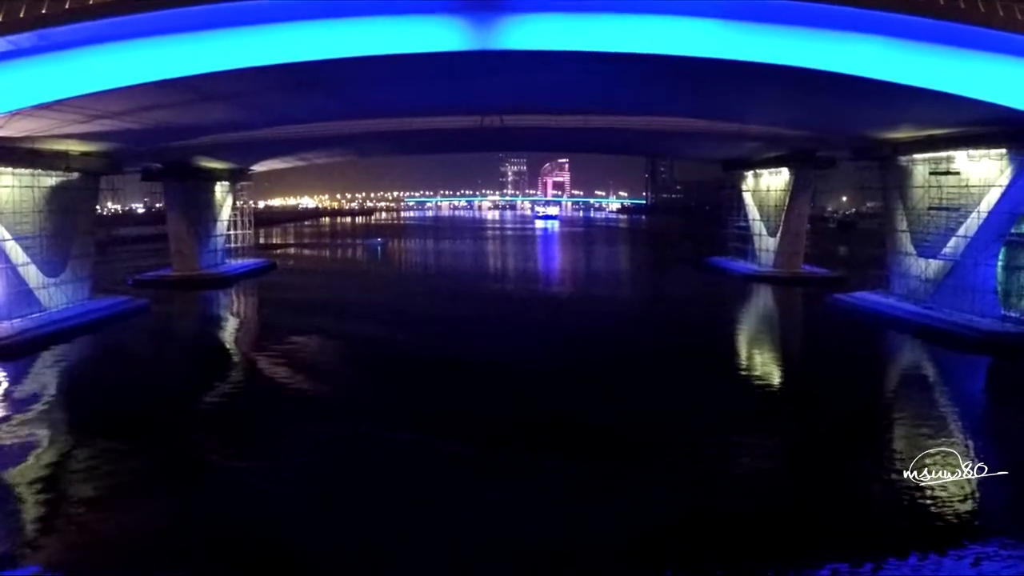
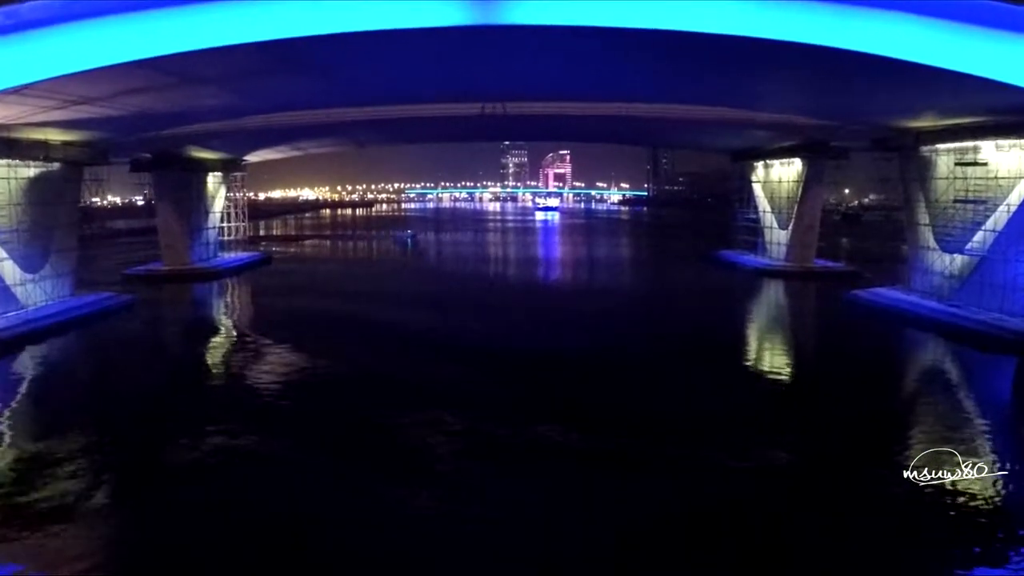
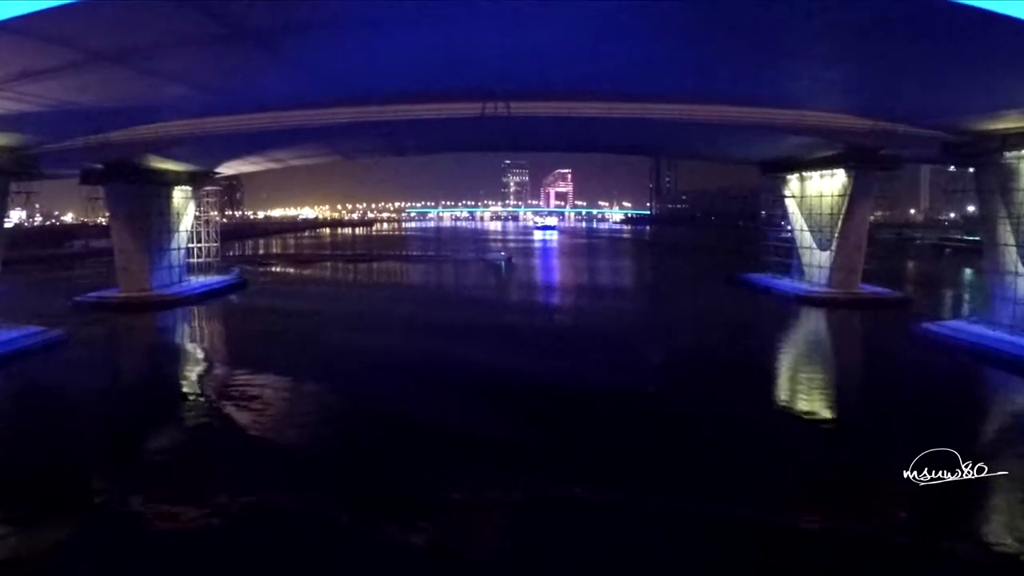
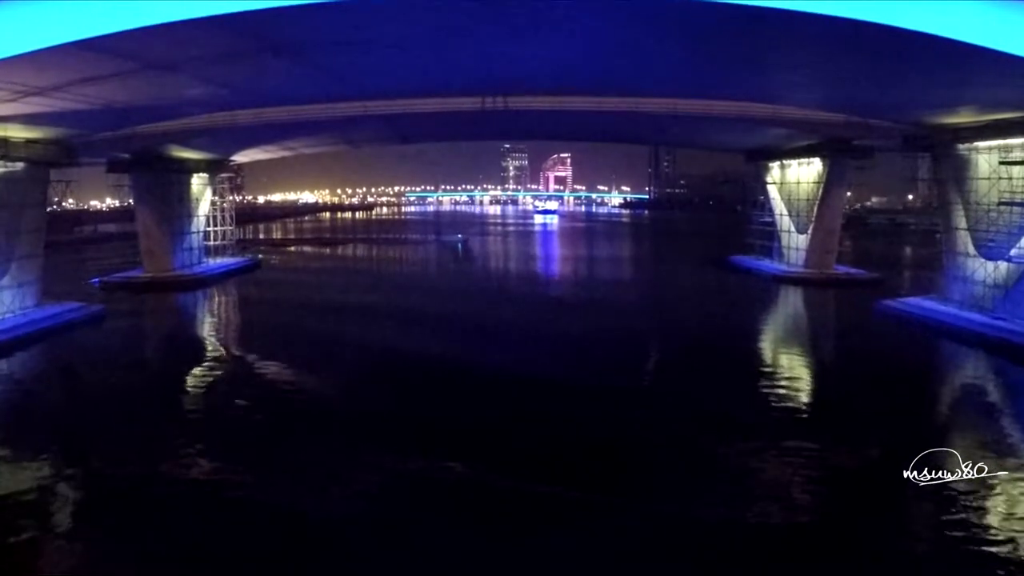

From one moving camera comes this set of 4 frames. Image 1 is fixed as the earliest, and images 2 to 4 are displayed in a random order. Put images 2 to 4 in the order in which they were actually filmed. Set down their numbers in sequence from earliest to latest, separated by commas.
2, 4, 3
